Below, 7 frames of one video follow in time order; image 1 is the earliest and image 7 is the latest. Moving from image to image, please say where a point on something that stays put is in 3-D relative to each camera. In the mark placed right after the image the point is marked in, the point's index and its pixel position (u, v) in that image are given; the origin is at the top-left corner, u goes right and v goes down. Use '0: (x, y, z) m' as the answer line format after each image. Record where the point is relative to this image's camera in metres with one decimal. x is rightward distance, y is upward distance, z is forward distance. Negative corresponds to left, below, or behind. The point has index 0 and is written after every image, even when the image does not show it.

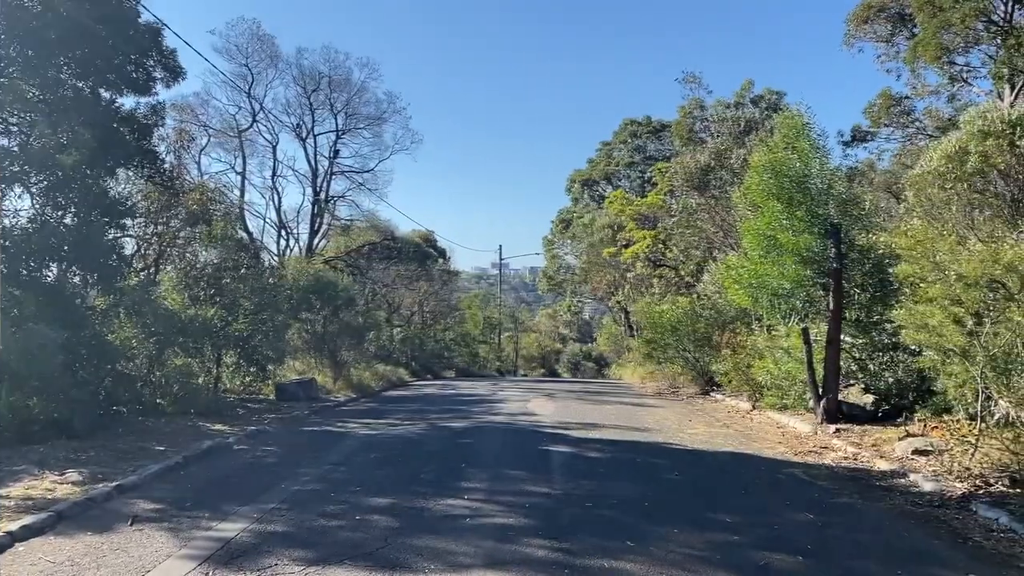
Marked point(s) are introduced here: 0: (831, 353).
0: (+4.8, -1.0, +12.5) m
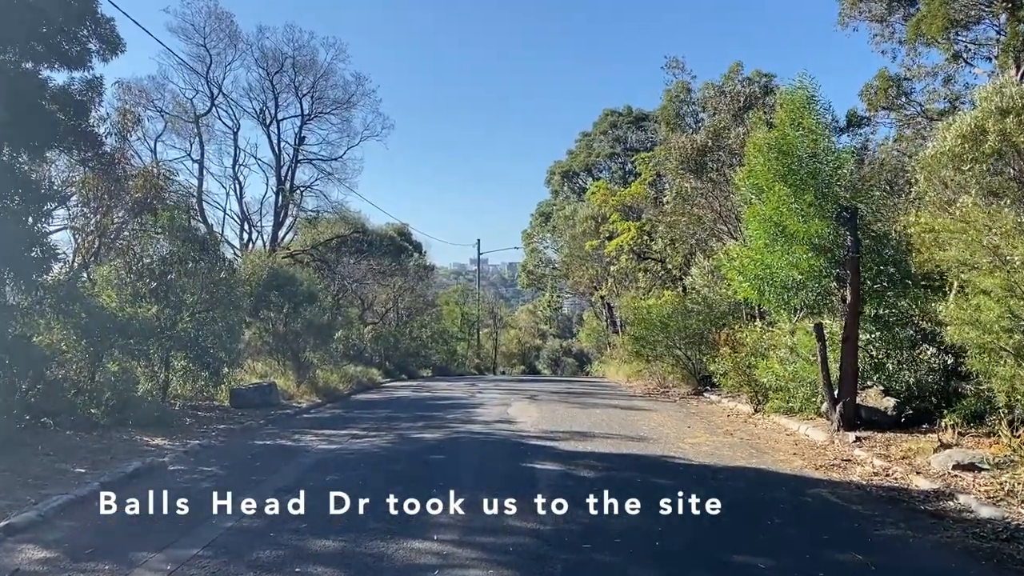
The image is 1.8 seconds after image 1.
0: (+4.6, -0.9, +11.2) m
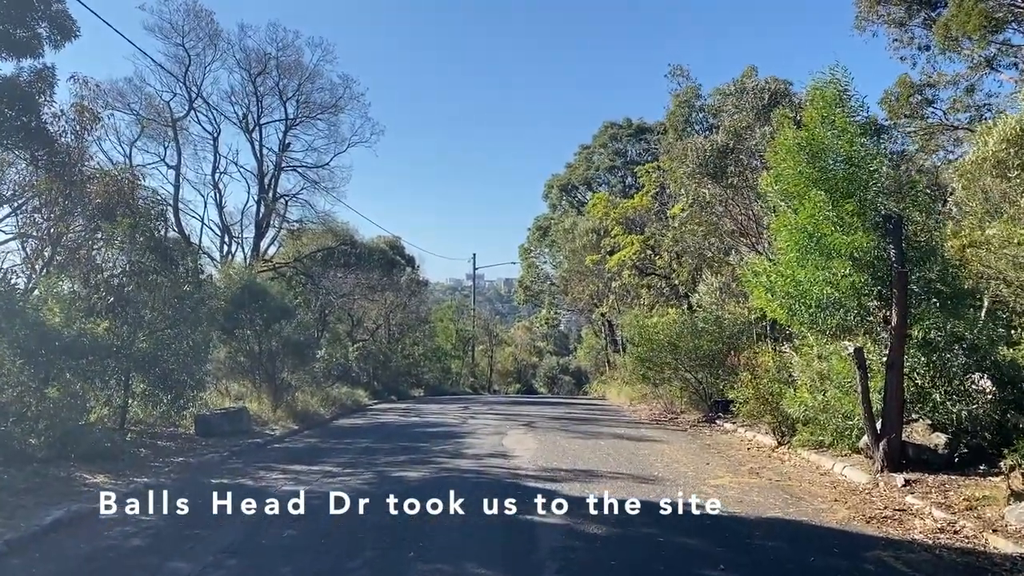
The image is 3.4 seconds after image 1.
0: (+4.5, -1.1, +9.7) m
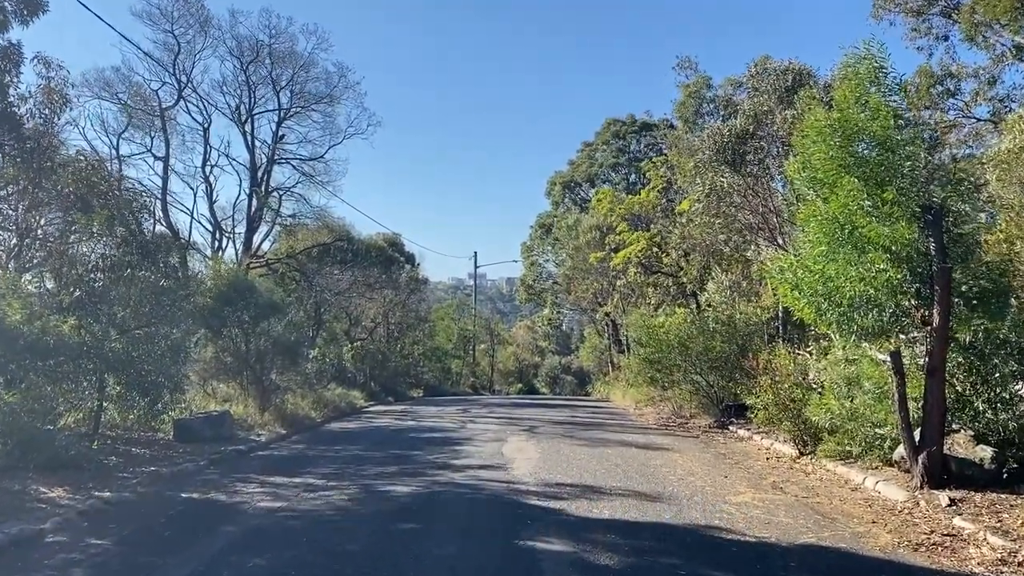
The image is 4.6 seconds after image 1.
0: (+4.5, -1.1, +8.8) m
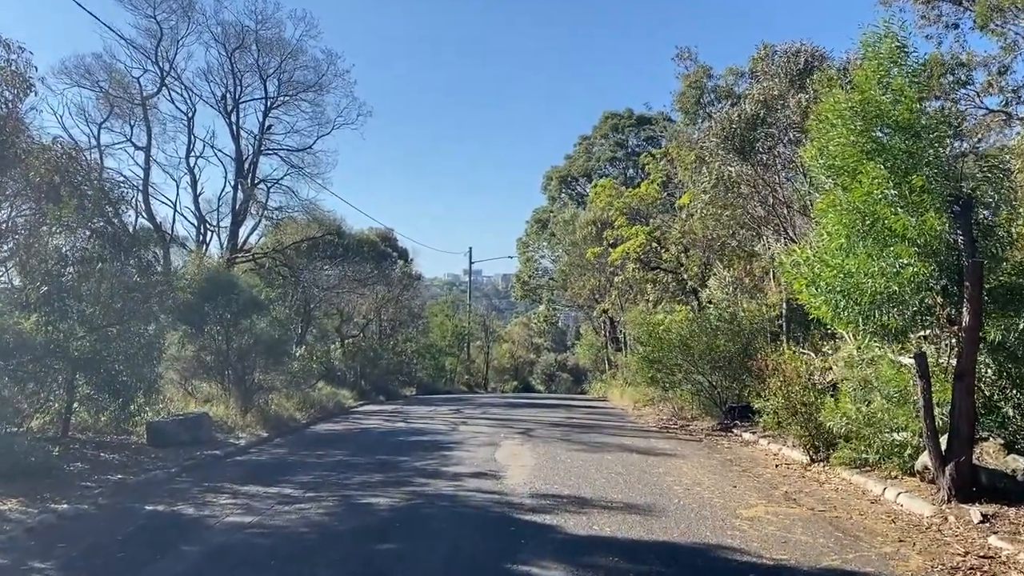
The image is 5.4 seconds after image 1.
0: (+4.4, -1.0, +8.1) m
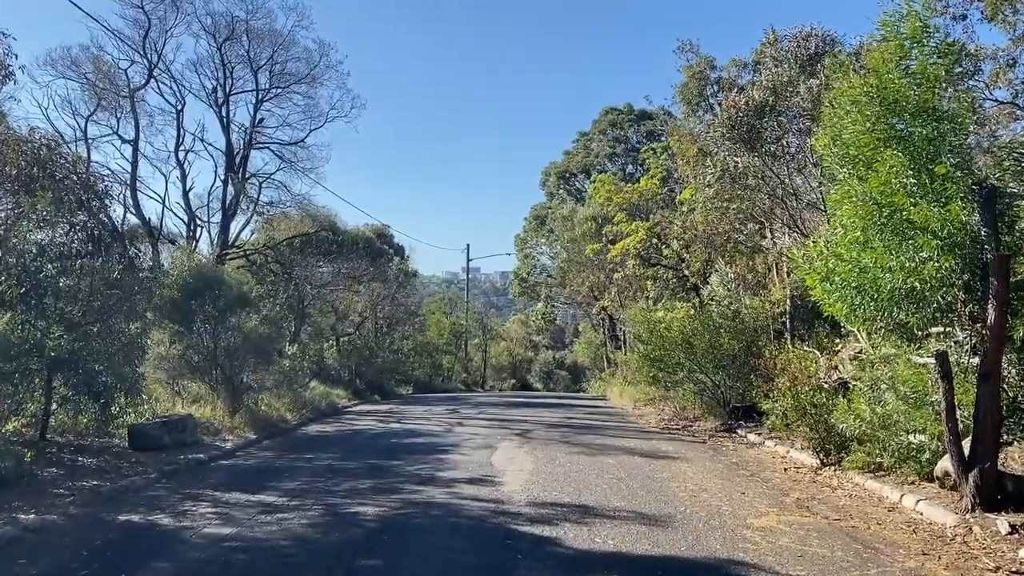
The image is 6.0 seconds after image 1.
0: (+4.4, -1.0, +7.7) m
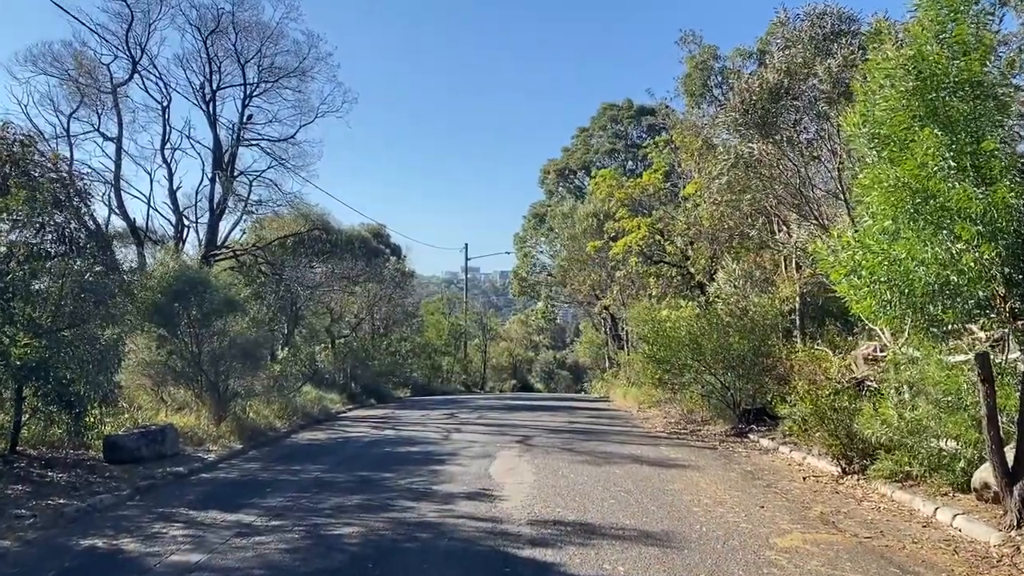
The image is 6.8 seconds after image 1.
0: (+4.4, -0.9, +7.0) m
